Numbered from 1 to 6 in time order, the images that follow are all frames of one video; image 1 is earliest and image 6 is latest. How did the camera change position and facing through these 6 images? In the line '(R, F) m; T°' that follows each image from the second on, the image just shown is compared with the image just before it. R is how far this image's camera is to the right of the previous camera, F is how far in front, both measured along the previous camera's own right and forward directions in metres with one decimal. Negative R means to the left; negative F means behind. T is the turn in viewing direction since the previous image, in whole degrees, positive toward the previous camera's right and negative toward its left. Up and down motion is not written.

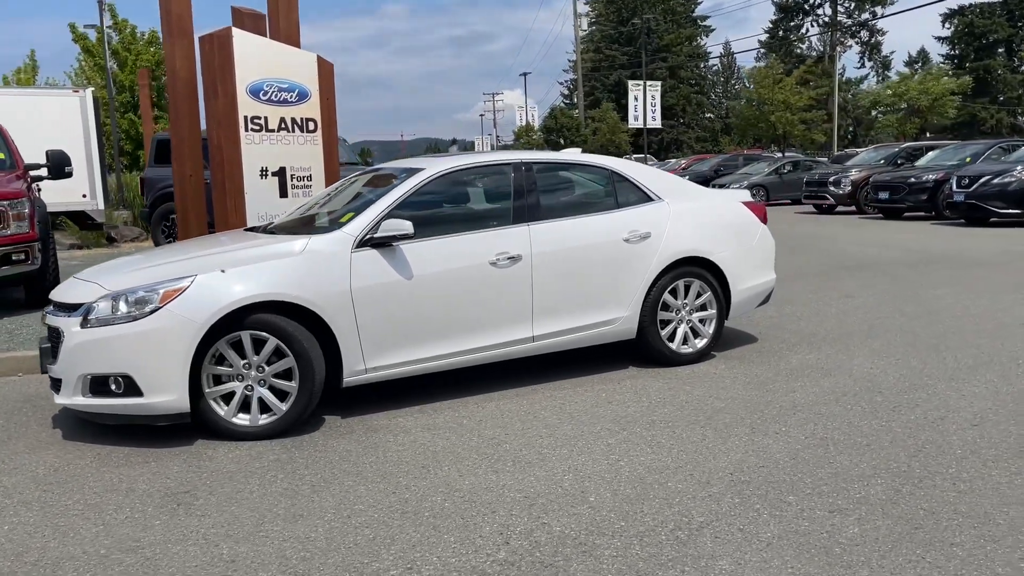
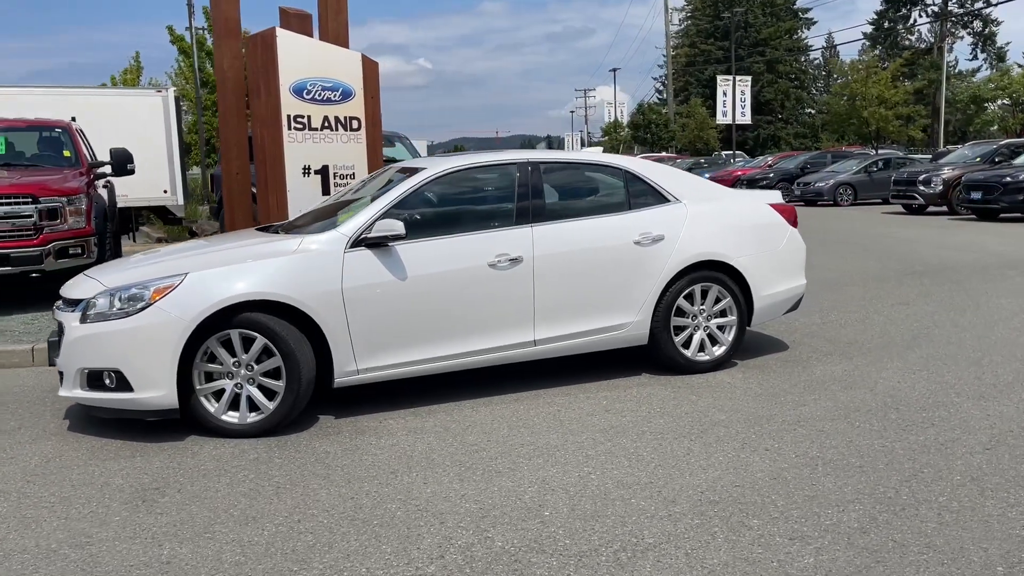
(+0.6, +0.2) m; -6°
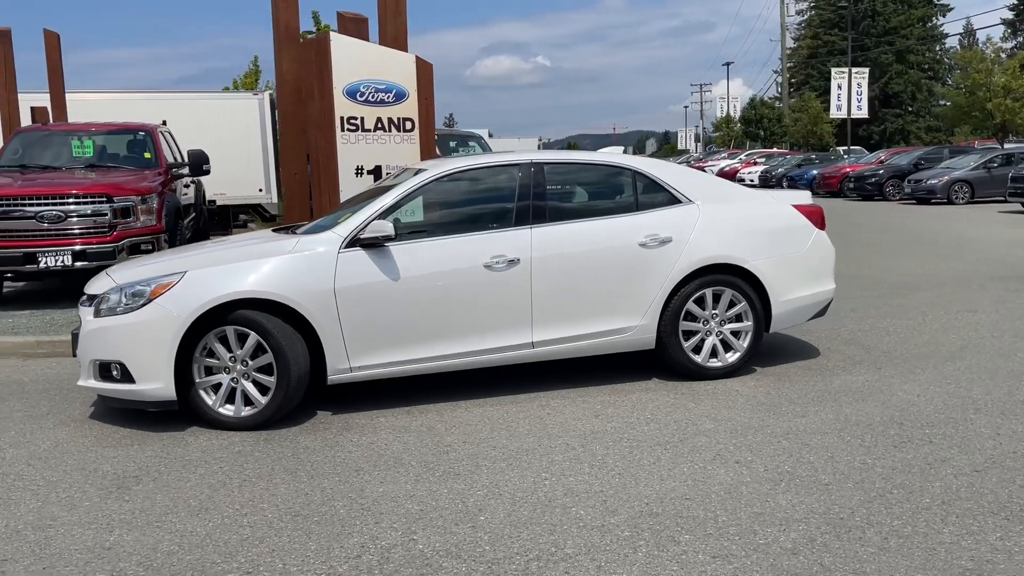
(+0.8, +0.1) m; -7°
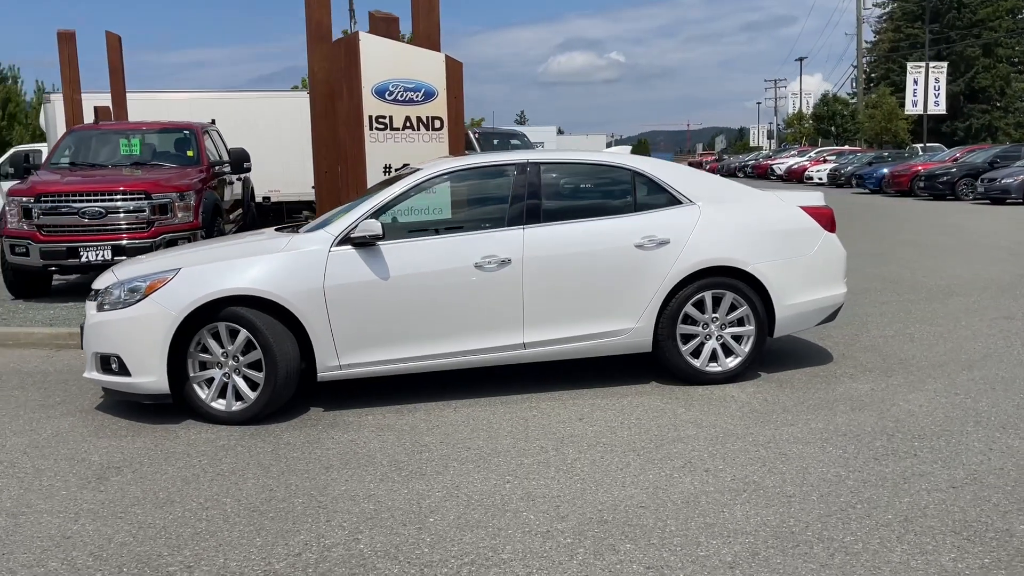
(+0.5, 0.0) m; -4°
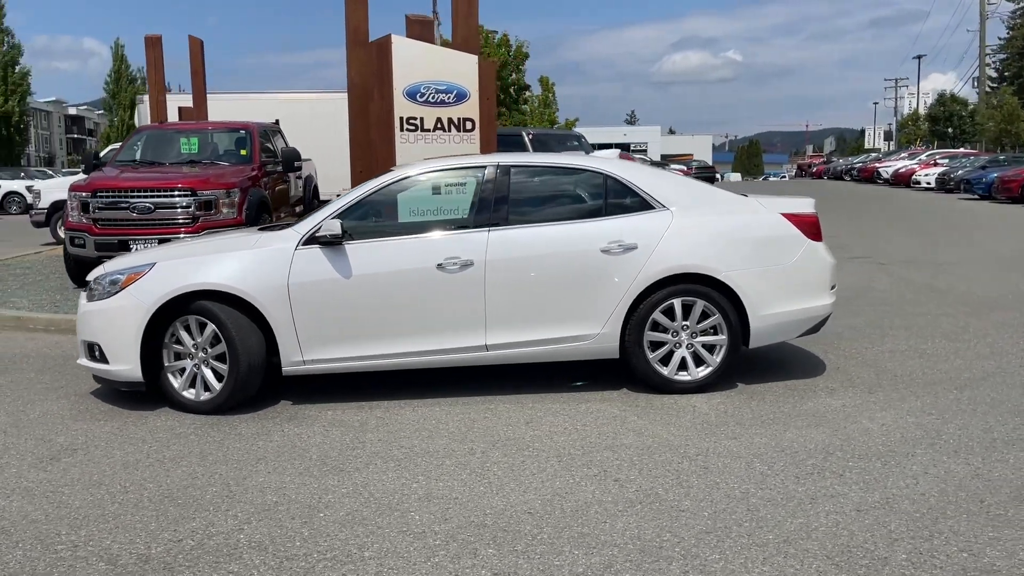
(+0.9, 0.0) m; -7°
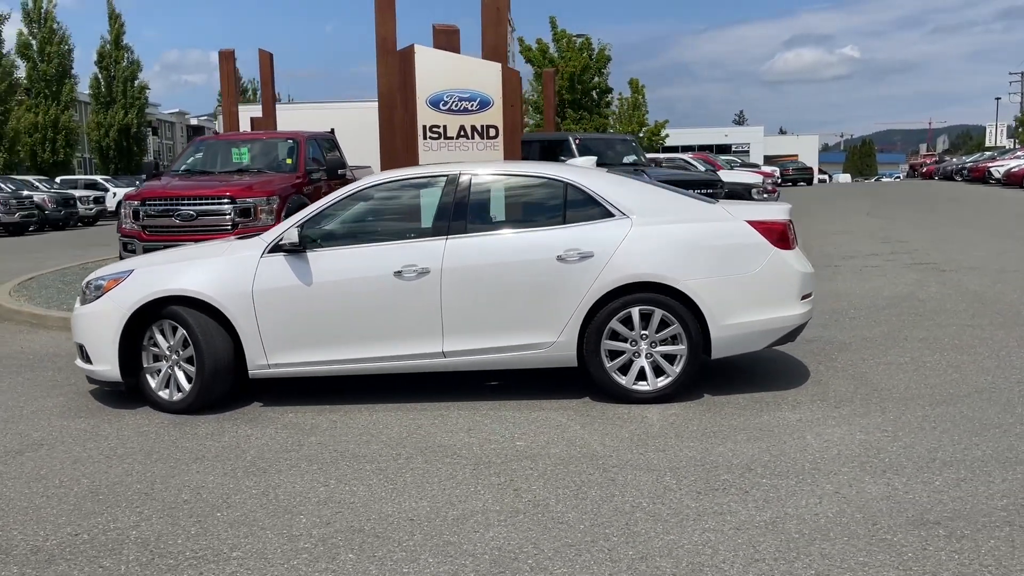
(+1.0, 0.0) m; -7°
